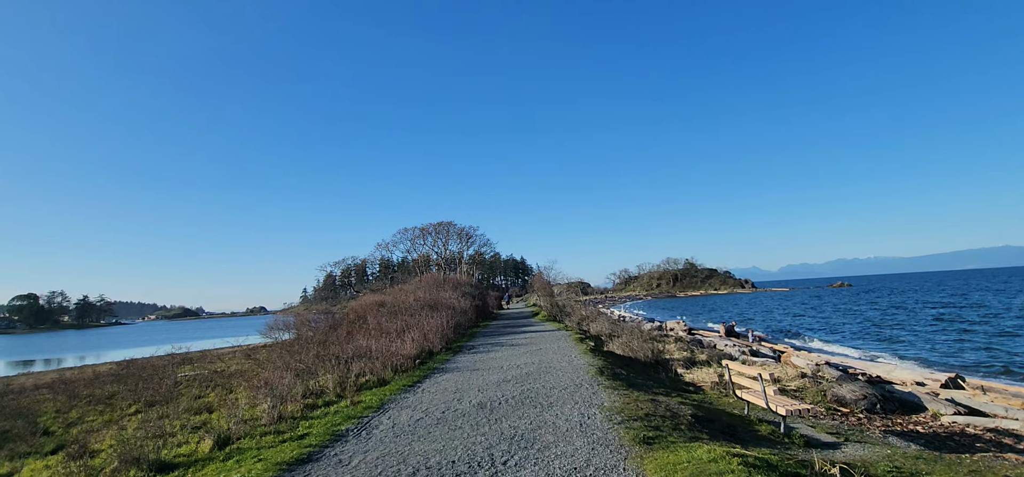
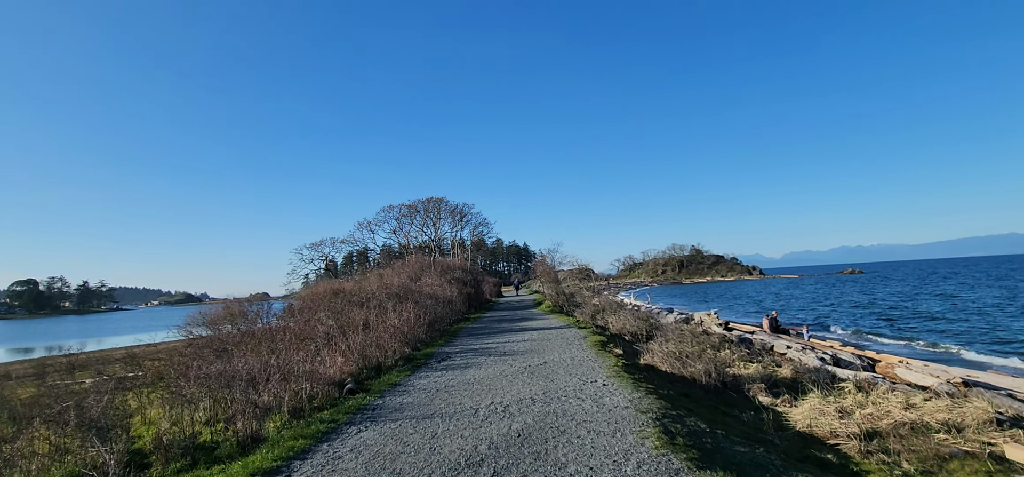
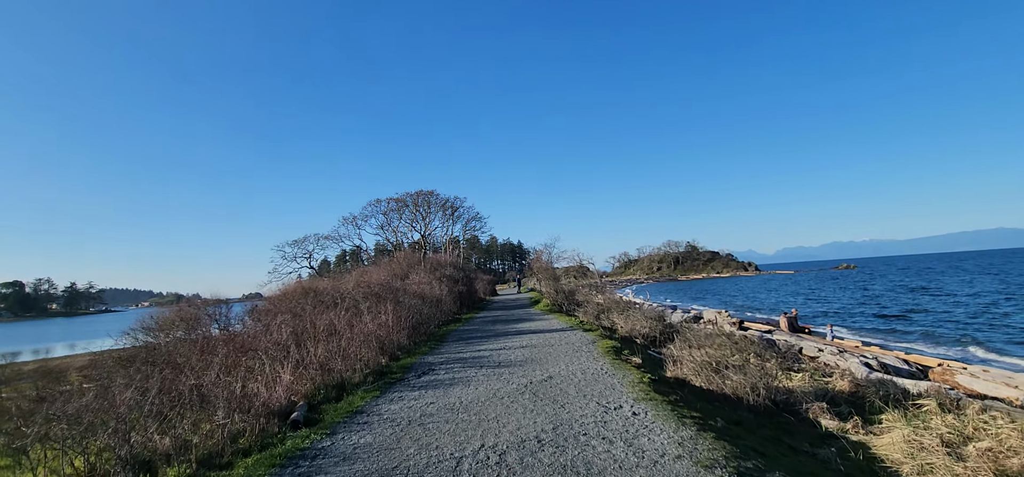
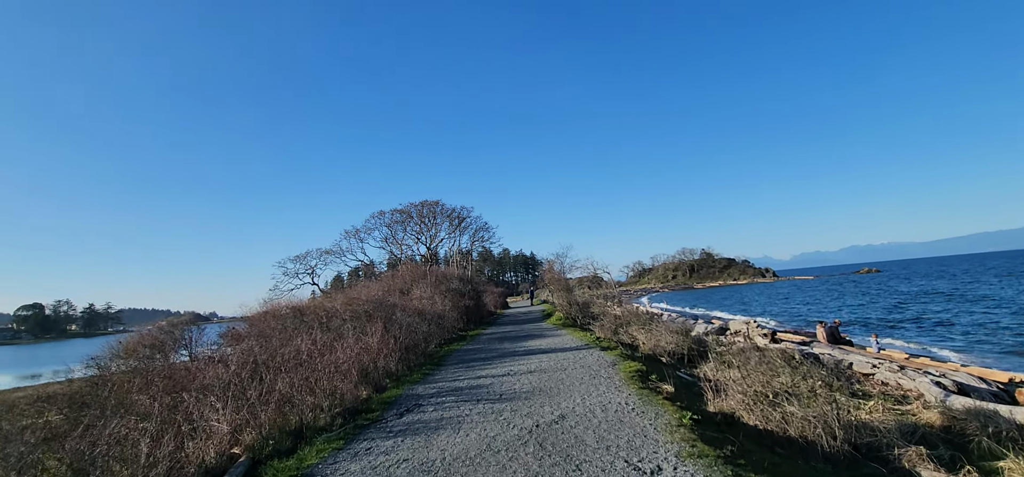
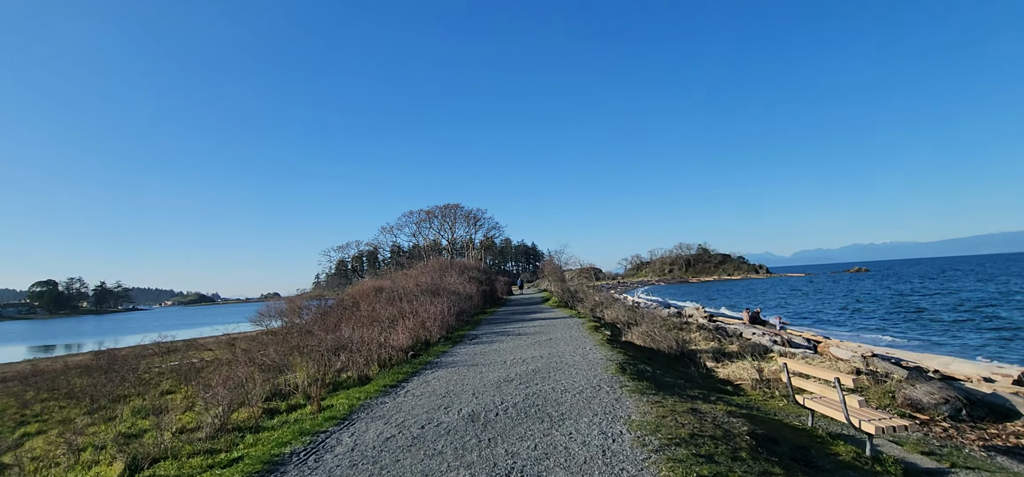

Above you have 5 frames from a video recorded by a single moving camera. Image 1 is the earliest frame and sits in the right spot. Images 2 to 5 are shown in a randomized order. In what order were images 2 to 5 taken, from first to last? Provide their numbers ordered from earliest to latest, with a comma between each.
5, 2, 3, 4
